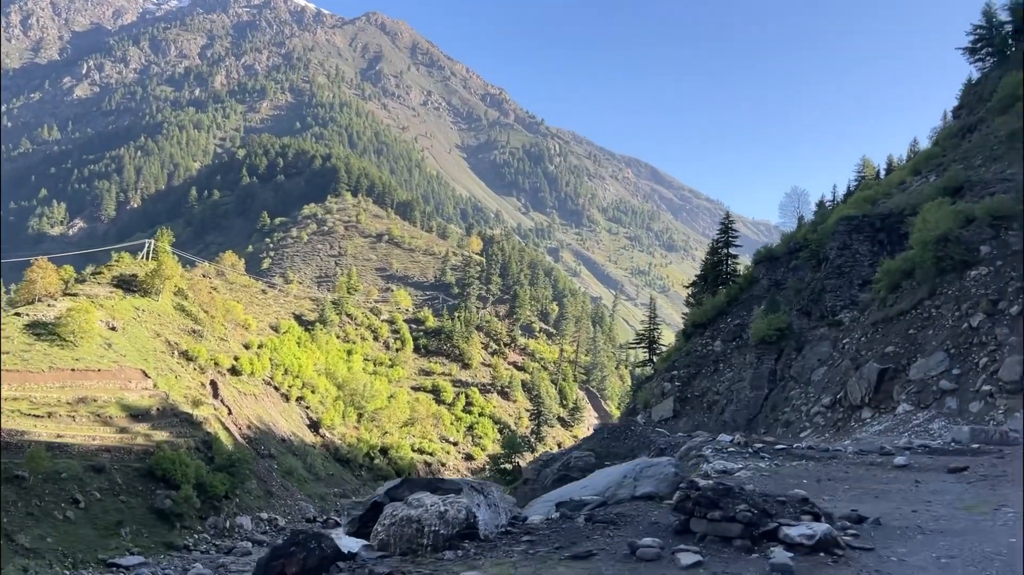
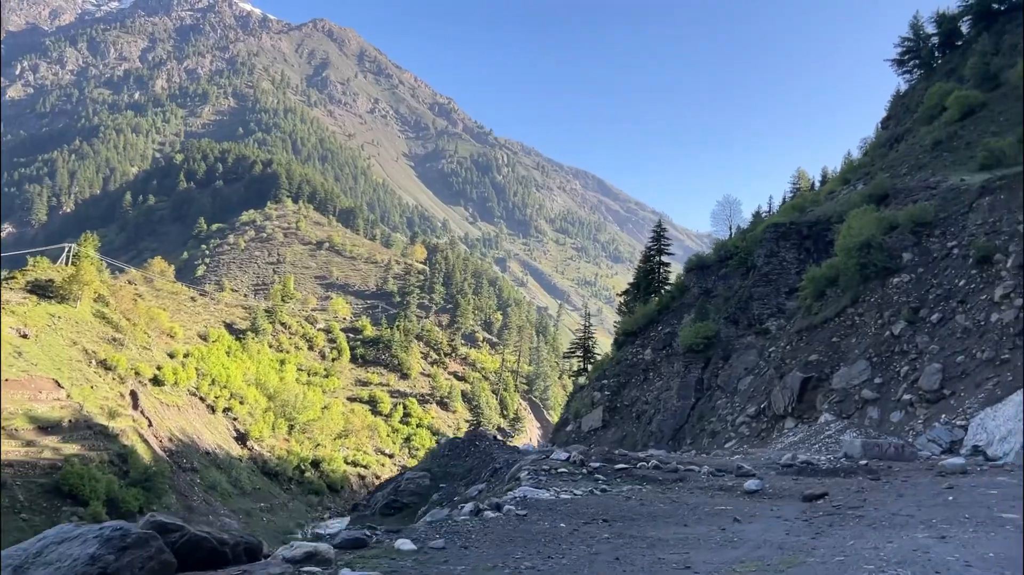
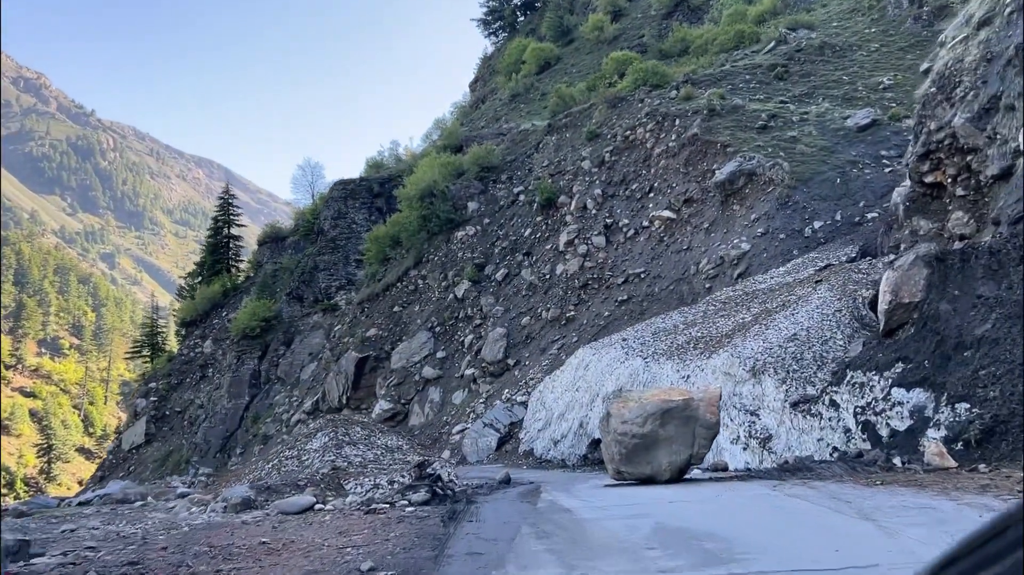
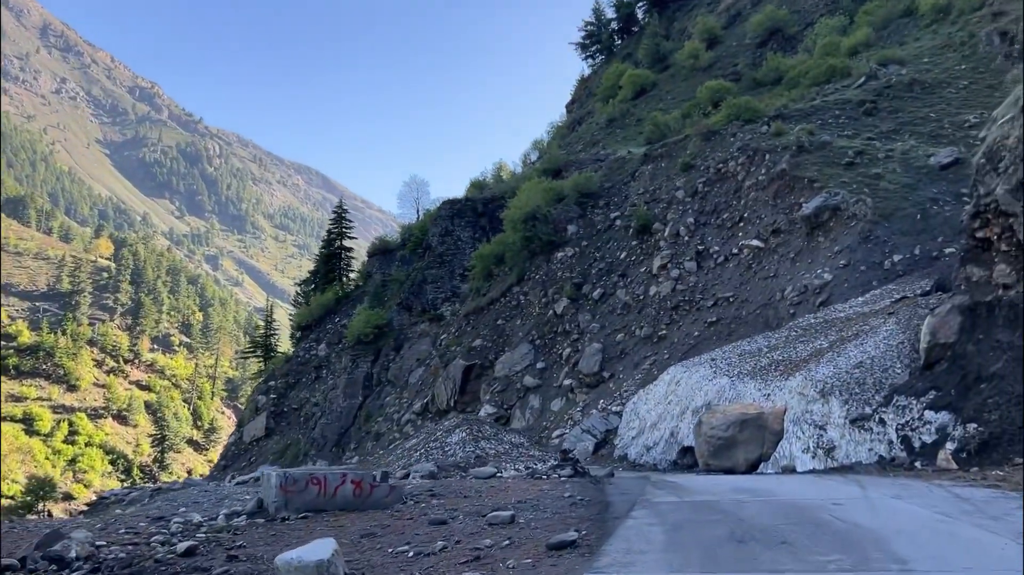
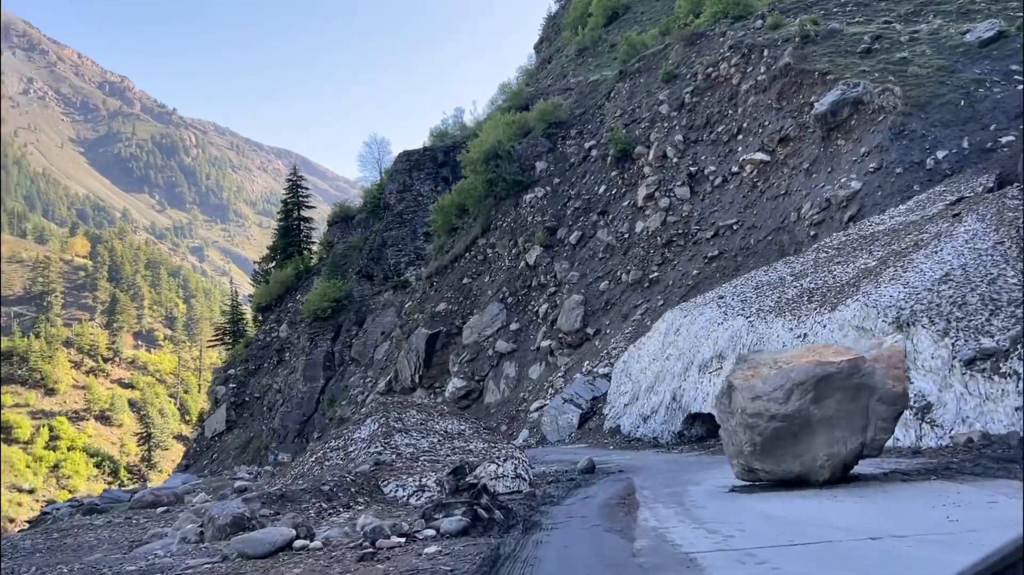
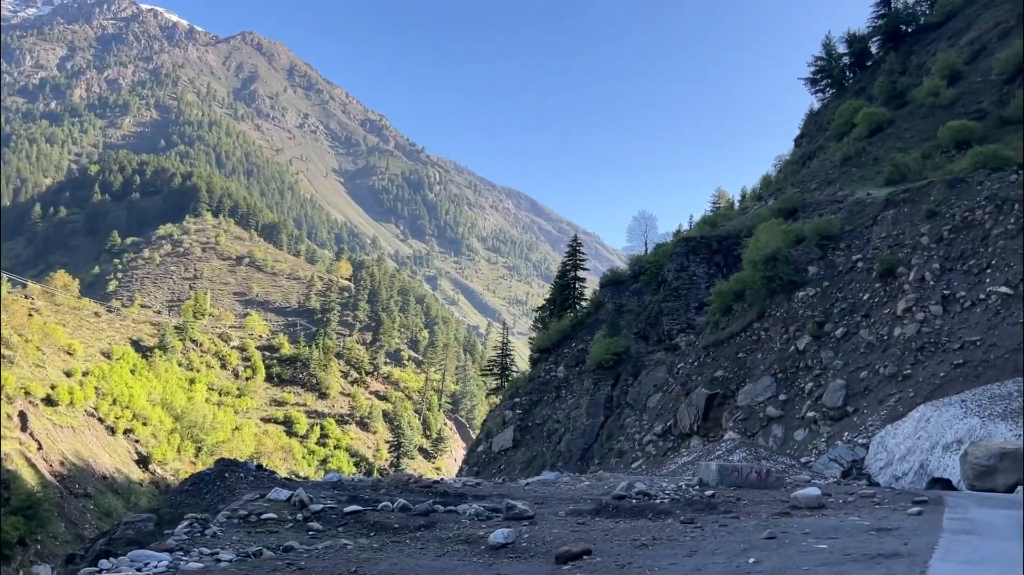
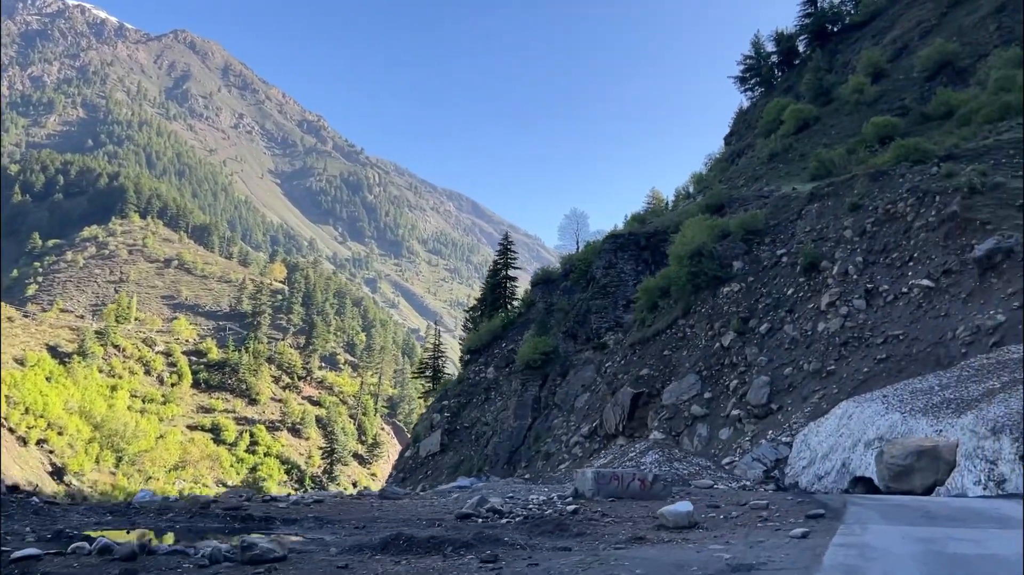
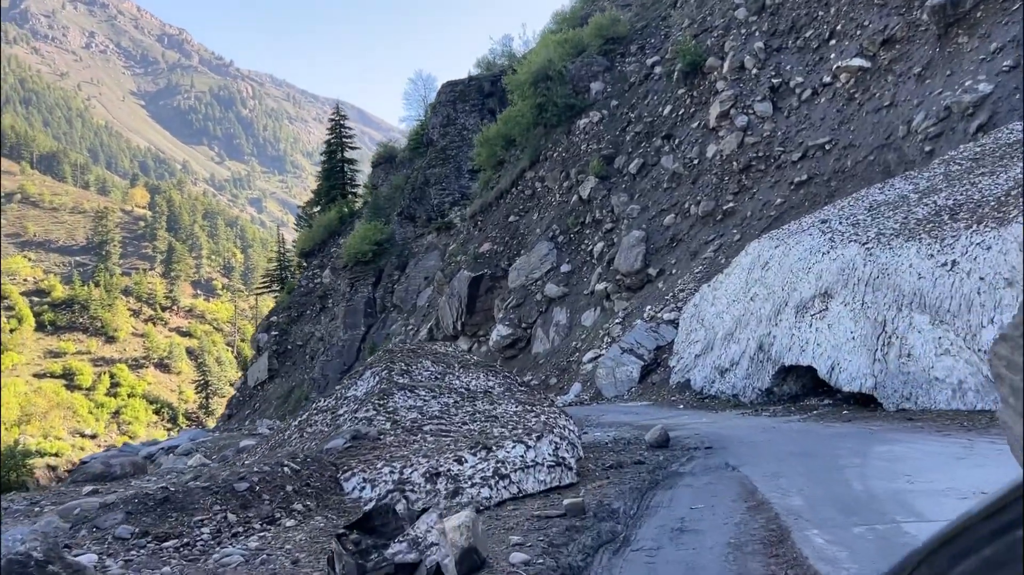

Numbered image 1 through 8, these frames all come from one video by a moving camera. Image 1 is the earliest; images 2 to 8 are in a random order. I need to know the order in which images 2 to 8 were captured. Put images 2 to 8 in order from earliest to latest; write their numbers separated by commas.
2, 6, 7, 4, 3, 5, 8
